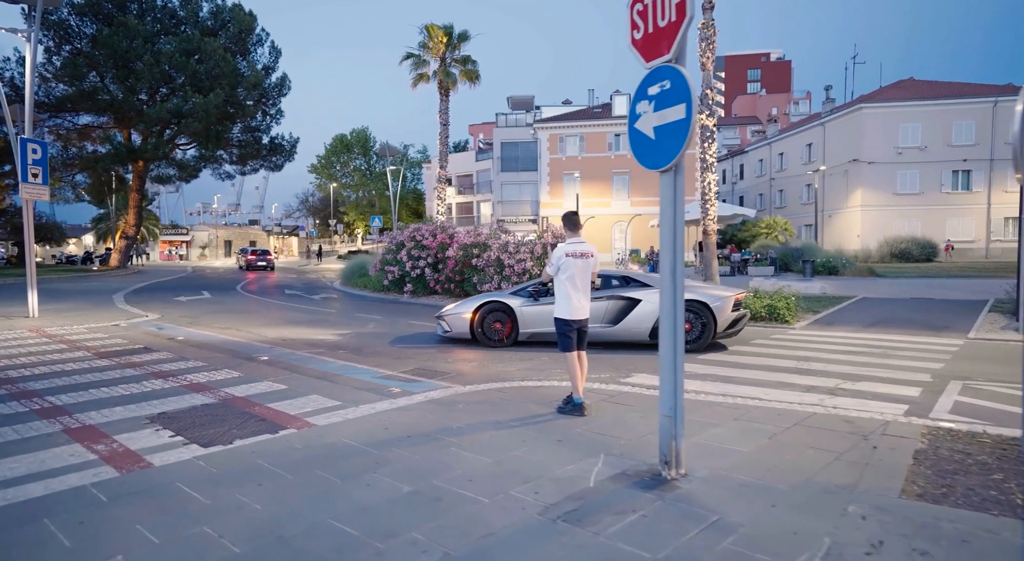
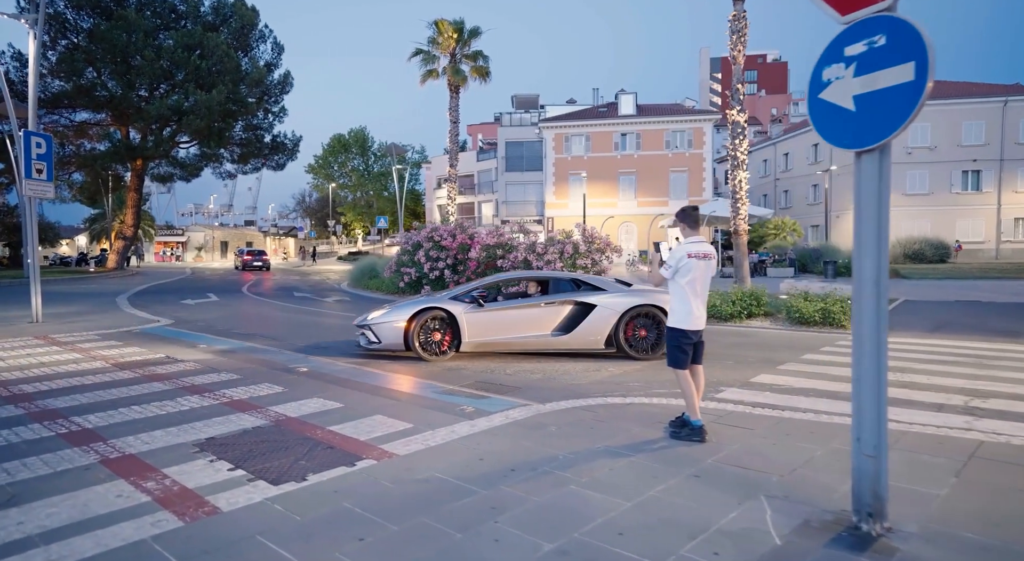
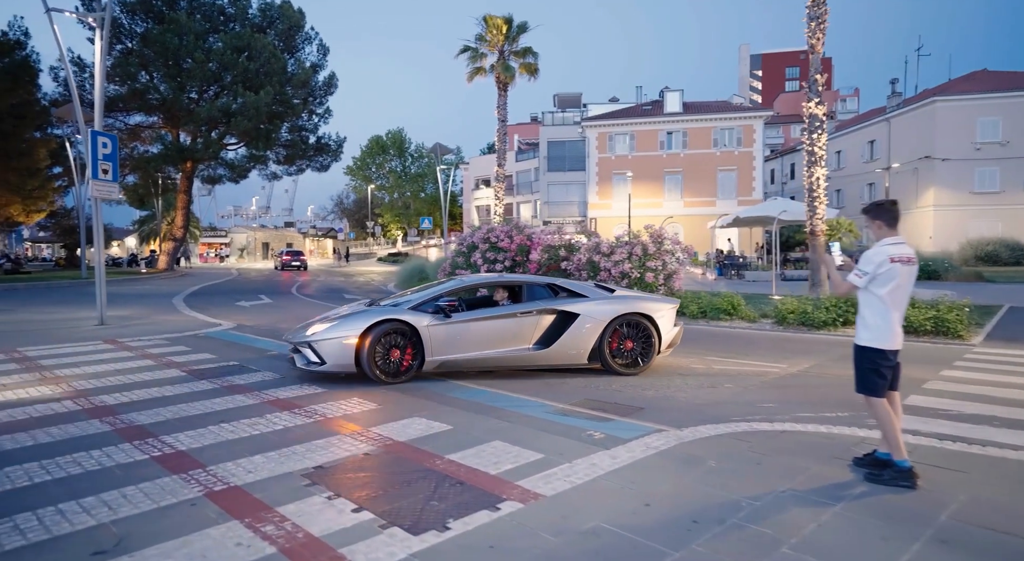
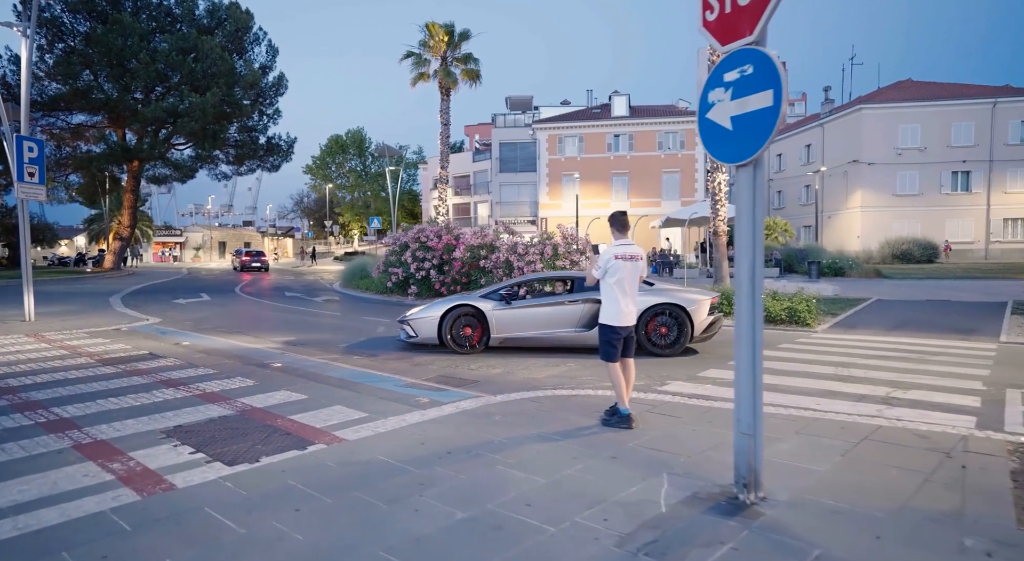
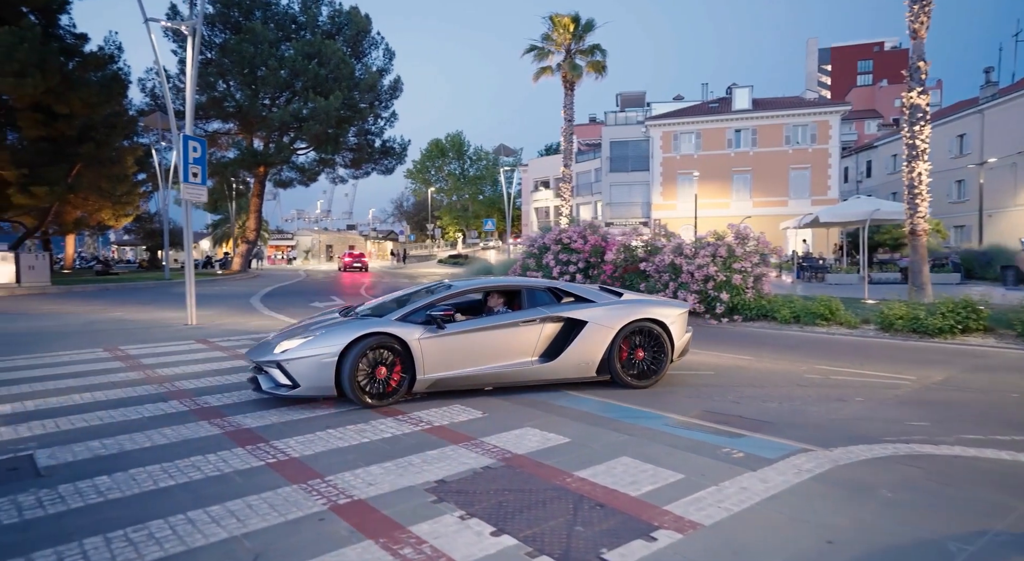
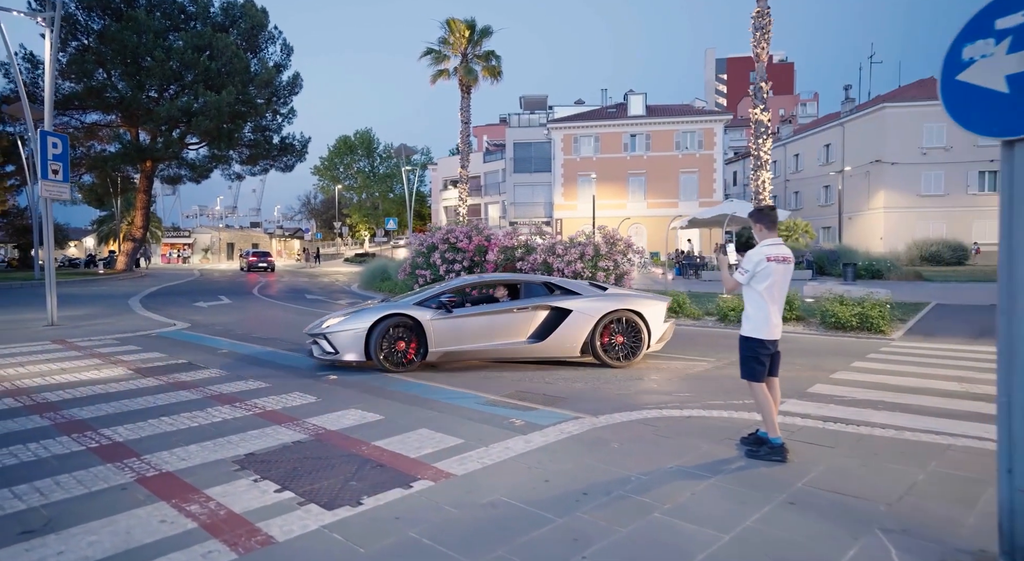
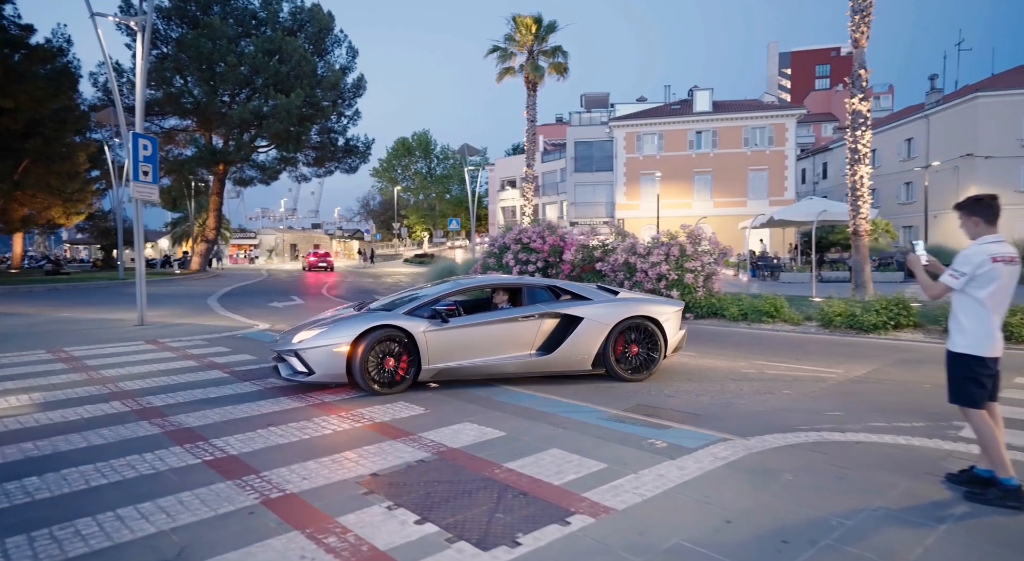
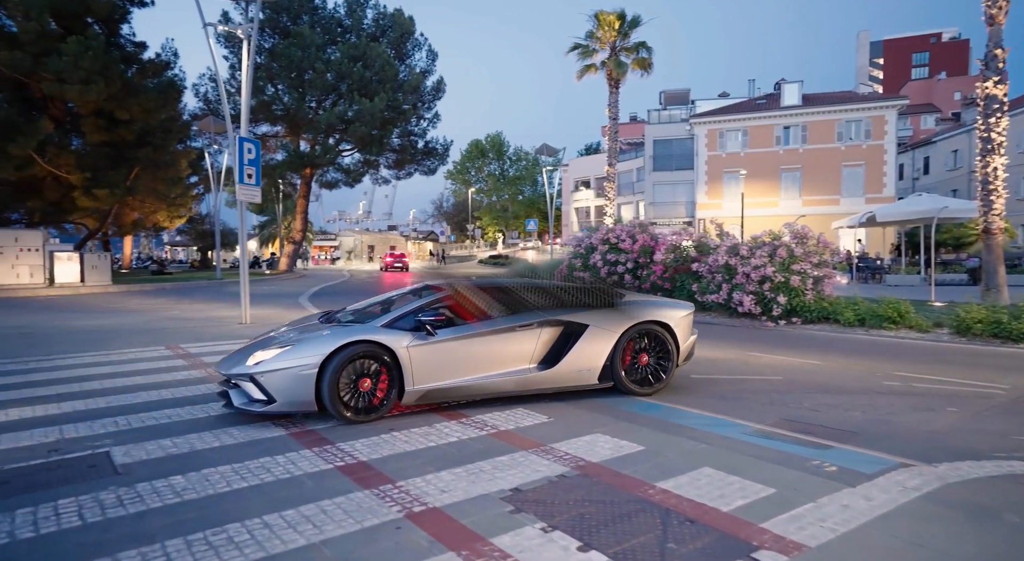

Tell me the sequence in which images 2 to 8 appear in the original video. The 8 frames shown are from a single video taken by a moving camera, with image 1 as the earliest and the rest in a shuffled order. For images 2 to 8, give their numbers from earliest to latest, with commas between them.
4, 2, 6, 3, 7, 5, 8
